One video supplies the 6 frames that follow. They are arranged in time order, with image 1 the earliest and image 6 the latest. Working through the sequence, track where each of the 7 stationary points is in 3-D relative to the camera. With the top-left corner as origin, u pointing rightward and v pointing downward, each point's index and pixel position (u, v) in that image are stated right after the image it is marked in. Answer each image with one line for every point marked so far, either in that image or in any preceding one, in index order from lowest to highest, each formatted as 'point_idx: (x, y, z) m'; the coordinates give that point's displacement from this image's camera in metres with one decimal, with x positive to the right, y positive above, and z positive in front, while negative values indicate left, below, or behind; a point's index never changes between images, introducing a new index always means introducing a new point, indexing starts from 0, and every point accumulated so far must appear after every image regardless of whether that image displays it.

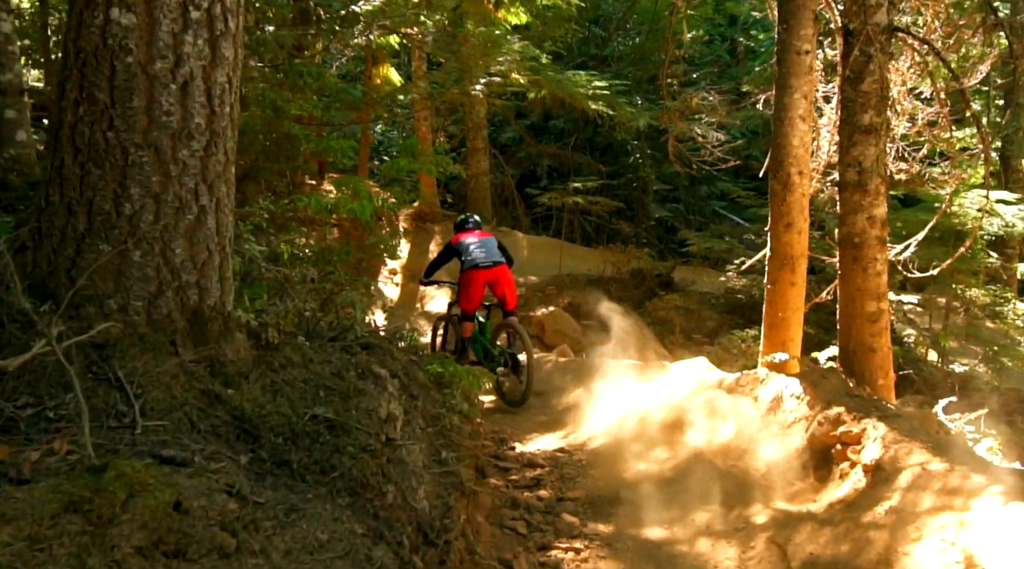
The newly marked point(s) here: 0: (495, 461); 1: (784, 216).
0: (-0.1, -1.3, +6.4) m
1: (+2.2, +0.6, +7.0) m
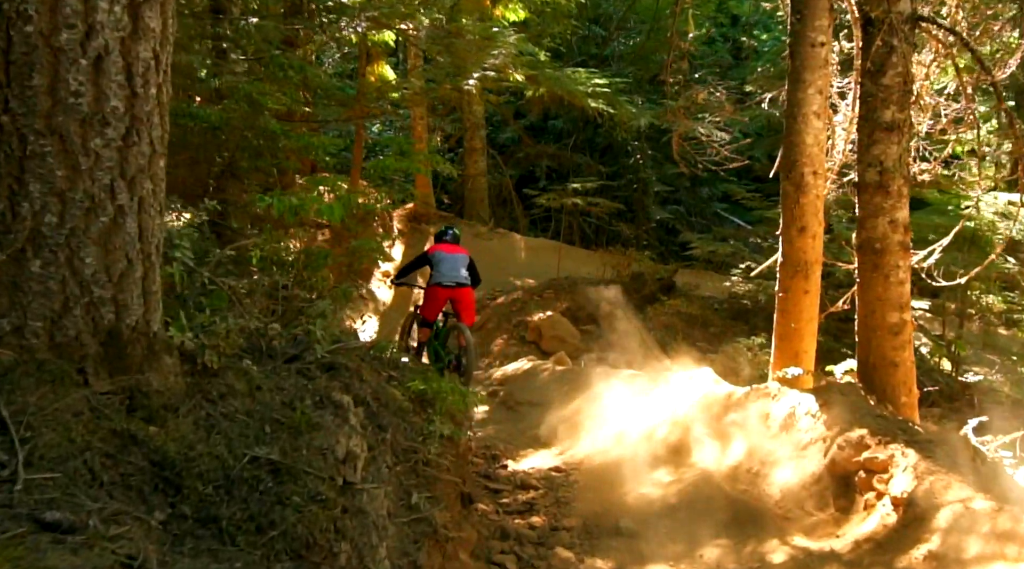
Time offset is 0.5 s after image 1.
0: (-0.2, -1.4, +5.9) m
1: (+2.2, +0.5, +6.5) m
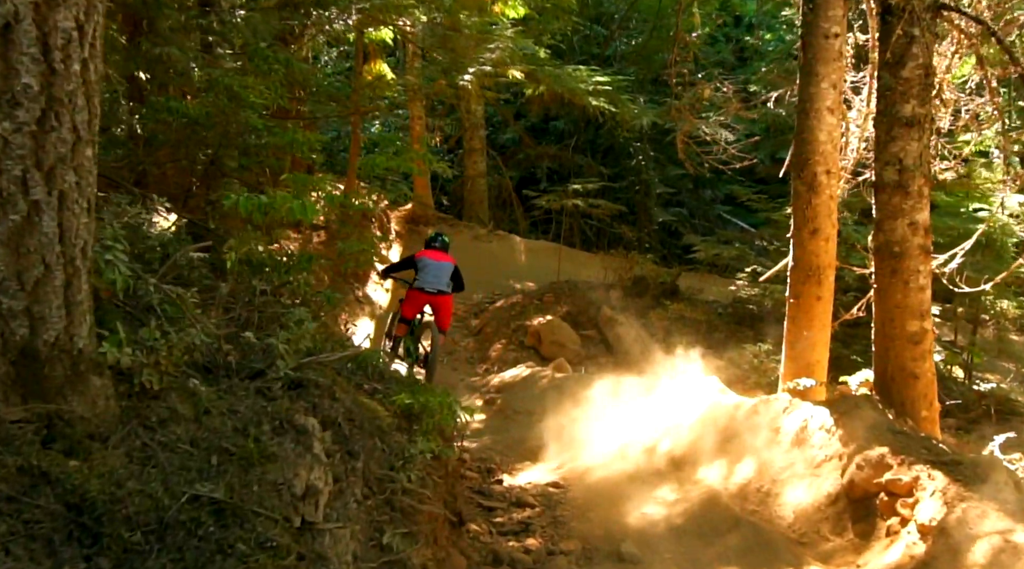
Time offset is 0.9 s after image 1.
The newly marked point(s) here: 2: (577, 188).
0: (-0.2, -1.4, +5.6) m
1: (+2.2, +0.5, +6.2) m
2: (+1.3, +1.9, +16.9) m
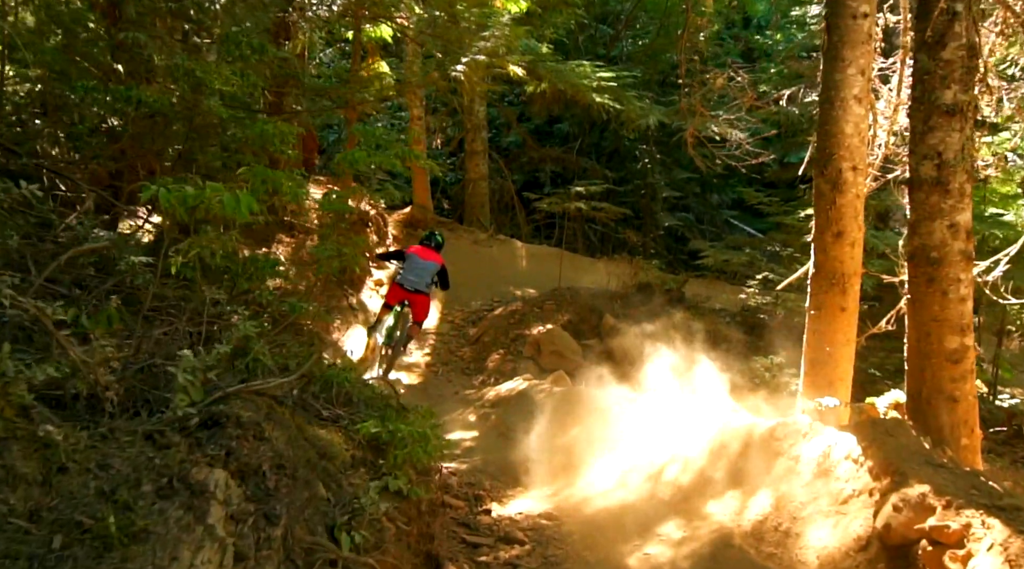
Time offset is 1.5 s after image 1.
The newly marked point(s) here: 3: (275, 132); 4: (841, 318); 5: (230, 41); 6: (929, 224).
0: (-0.3, -1.5, +5.0) m
1: (+2.1, +0.4, +5.6) m
2: (+1.3, +1.8, +16.3) m
3: (-1.5, +1.0, +5.5) m
4: (+2.2, -0.2, +5.6) m
5: (-1.9, +1.6, +5.7) m
6: (+2.3, +0.3, +4.8) m
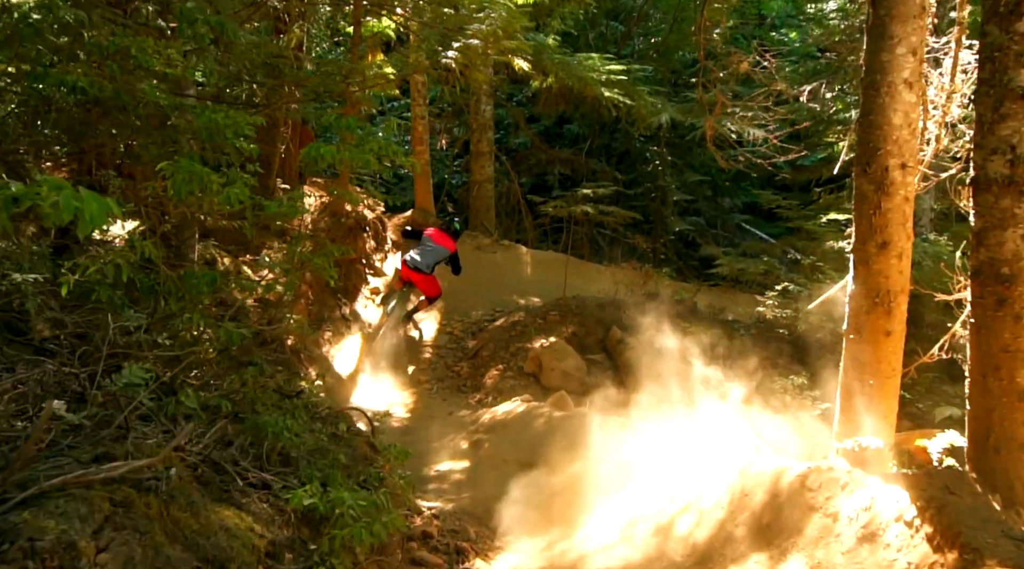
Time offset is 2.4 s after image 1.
0: (-0.4, -1.6, +4.2) m
1: (+2.0, +0.3, +4.7) m
2: (+1.4, +1.6, +15.4) m
3: (-1.6, +0.9, +4.7) m
4: (+2.1, -0.3, +4.8) m
5: (-2.0, +1.5, +5.0) m
6: (+2.2, +0.2, +3.9) m
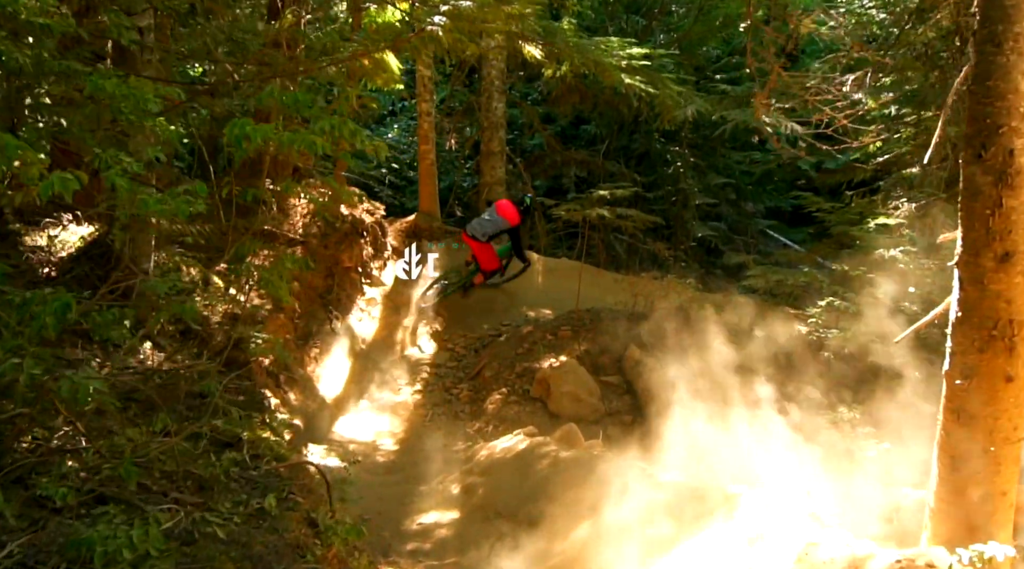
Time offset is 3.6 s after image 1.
0: (-0.5, -1.7, +3.0) m
1: (+1.9, +0.2, +3.5) m
2: (+1.5, +1.5, +14.2) m
3: (-1.7, +0.8, +3.5) m
4: (+2.0, -0.4, +3.5) m
5: (-2.1, +1.4, +3.8) m
6: (+2.1, +0.1, +2.7) m
